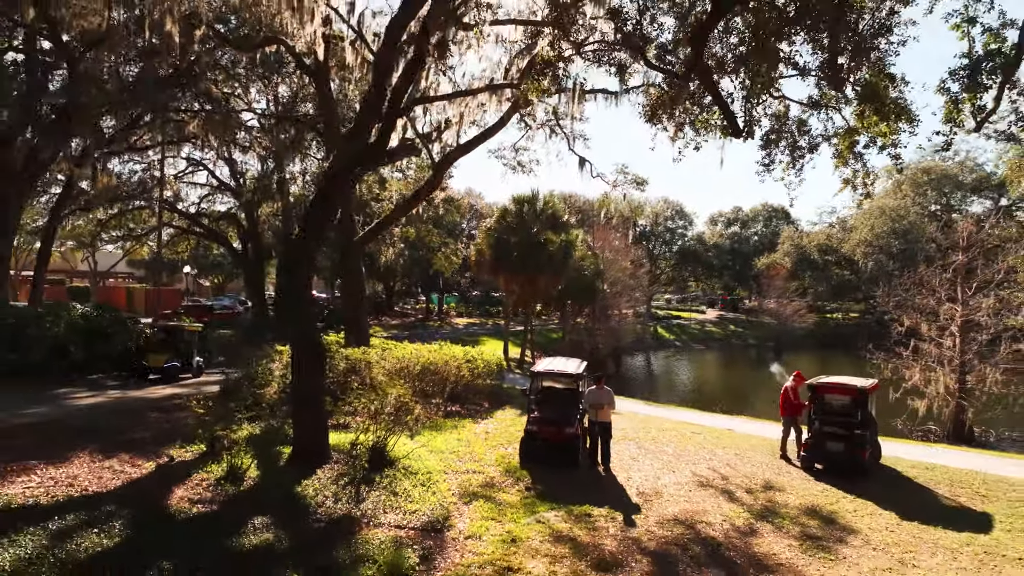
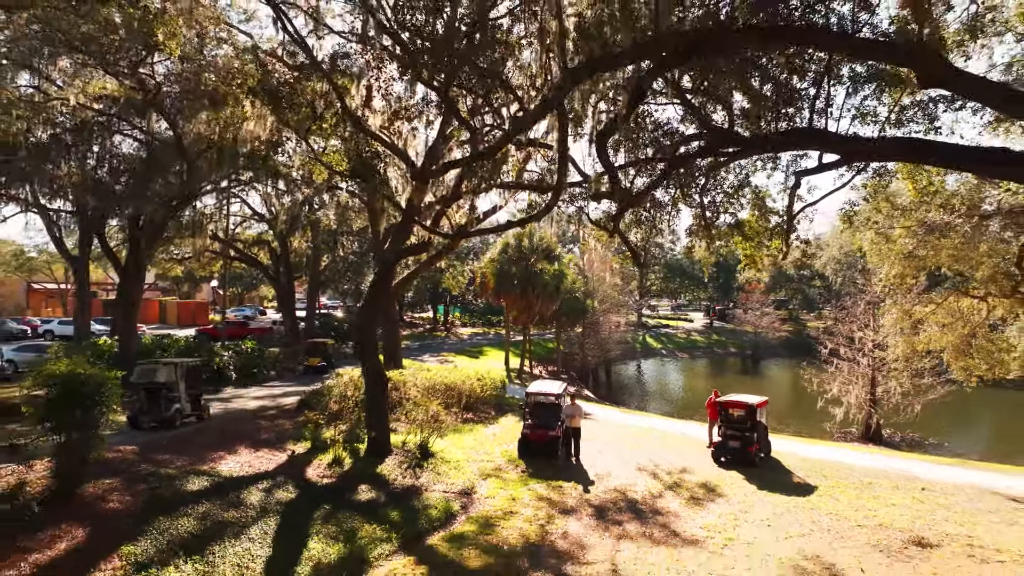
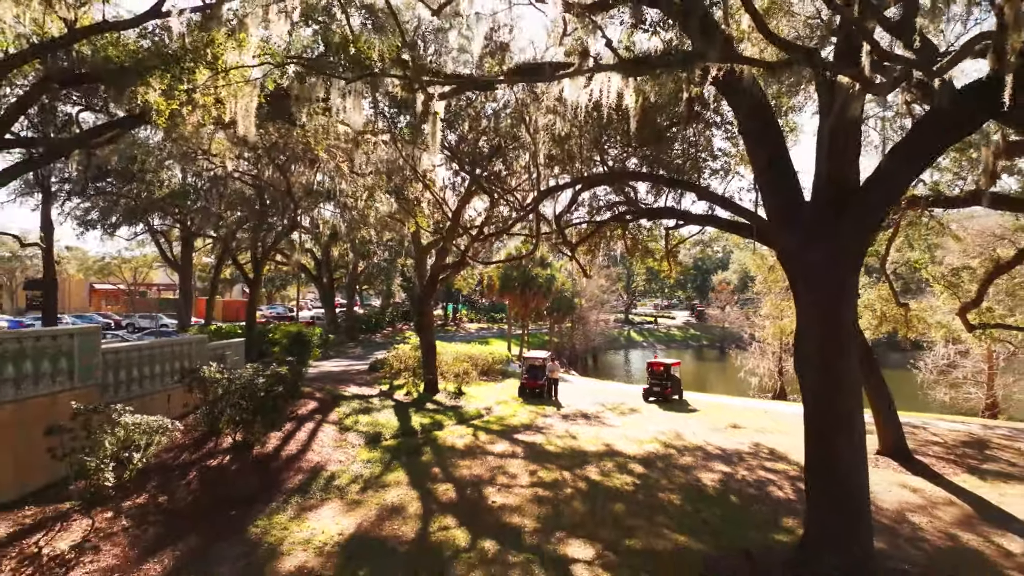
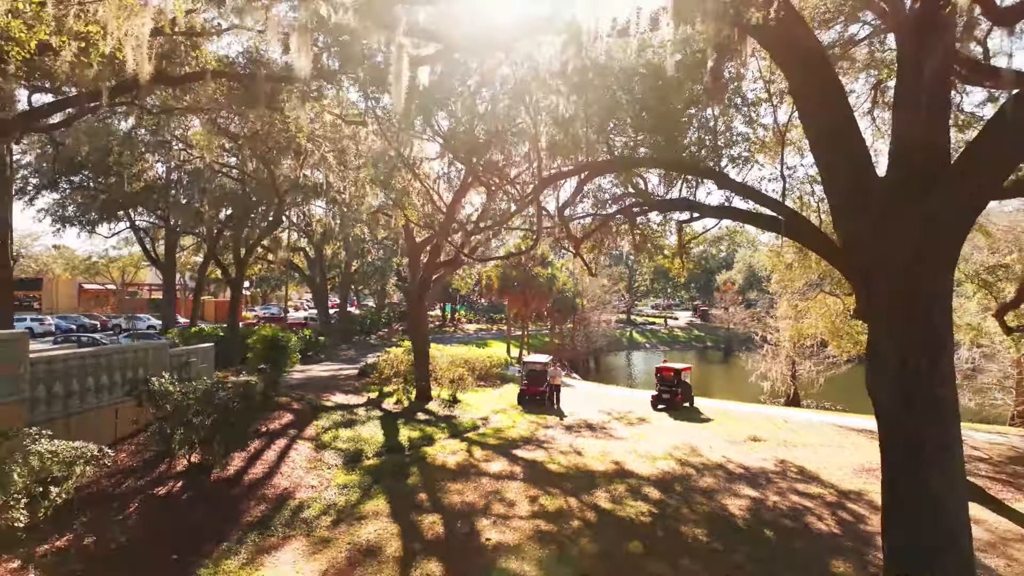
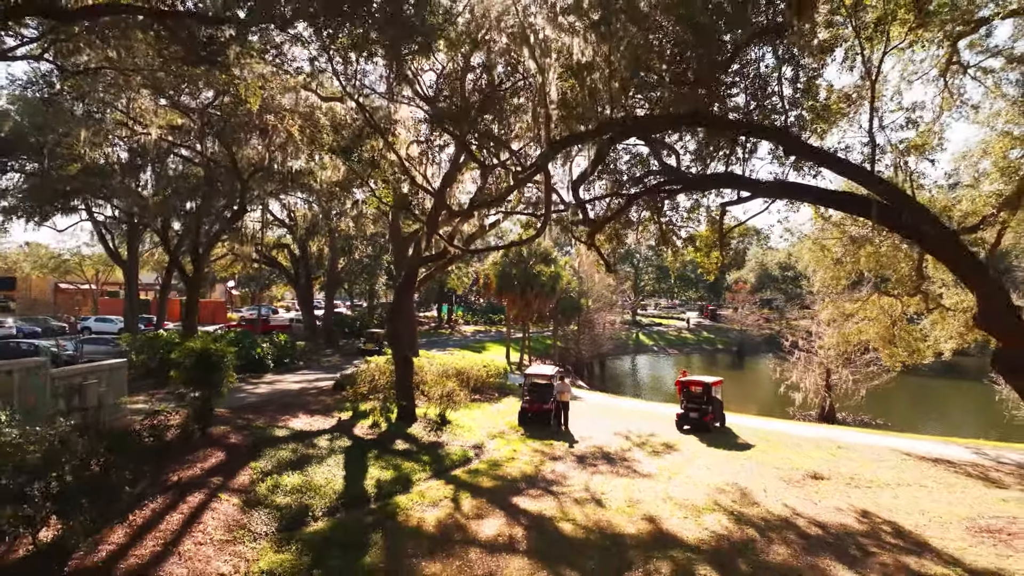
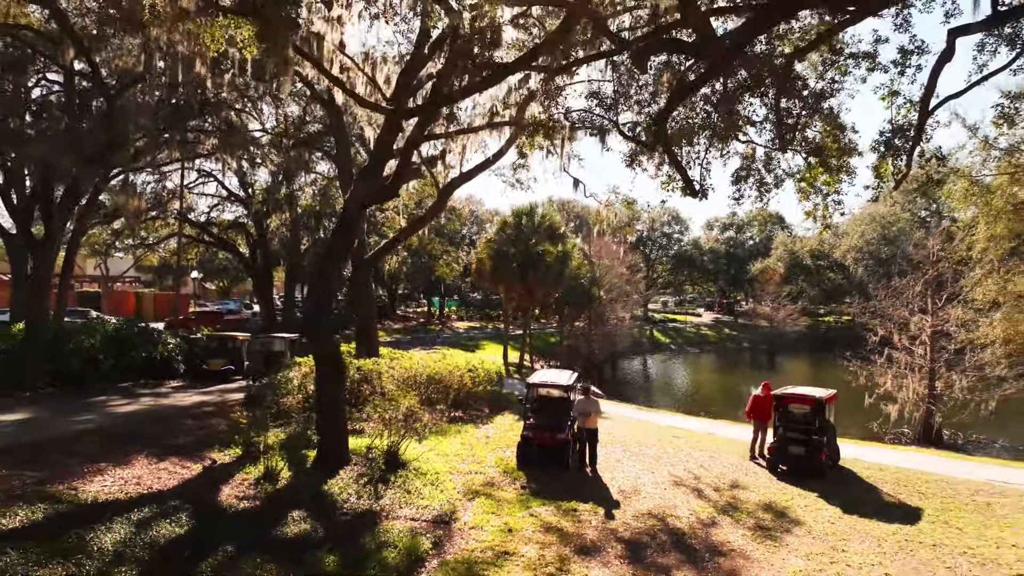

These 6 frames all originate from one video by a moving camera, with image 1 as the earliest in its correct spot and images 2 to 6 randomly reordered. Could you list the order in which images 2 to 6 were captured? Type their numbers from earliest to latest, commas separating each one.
6, 2, 5, 4, 3
